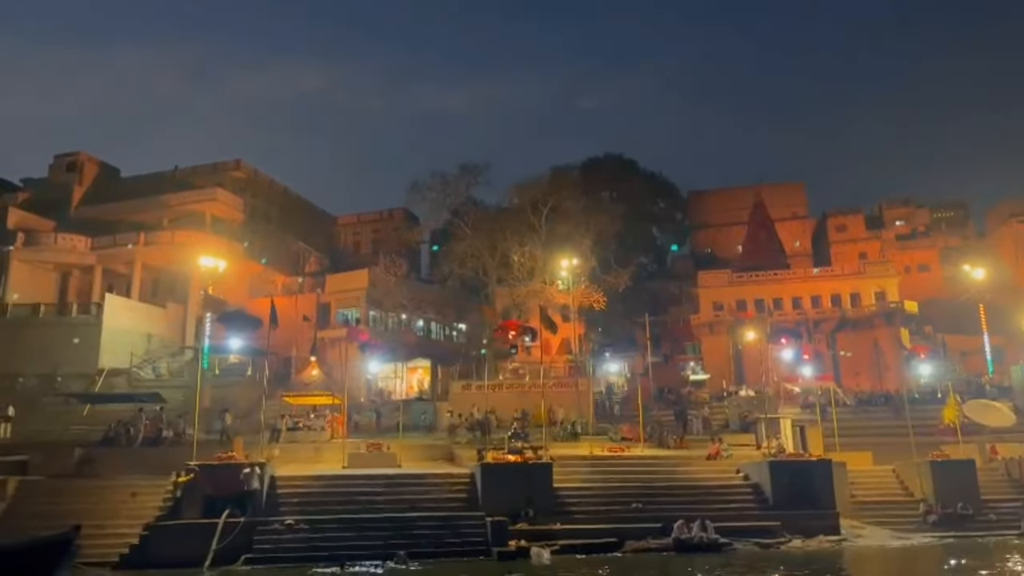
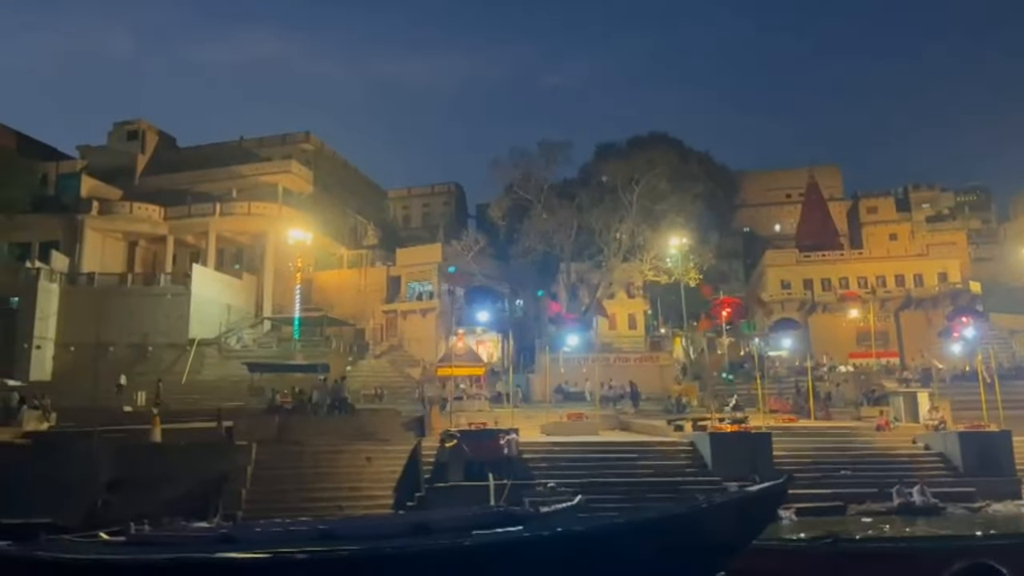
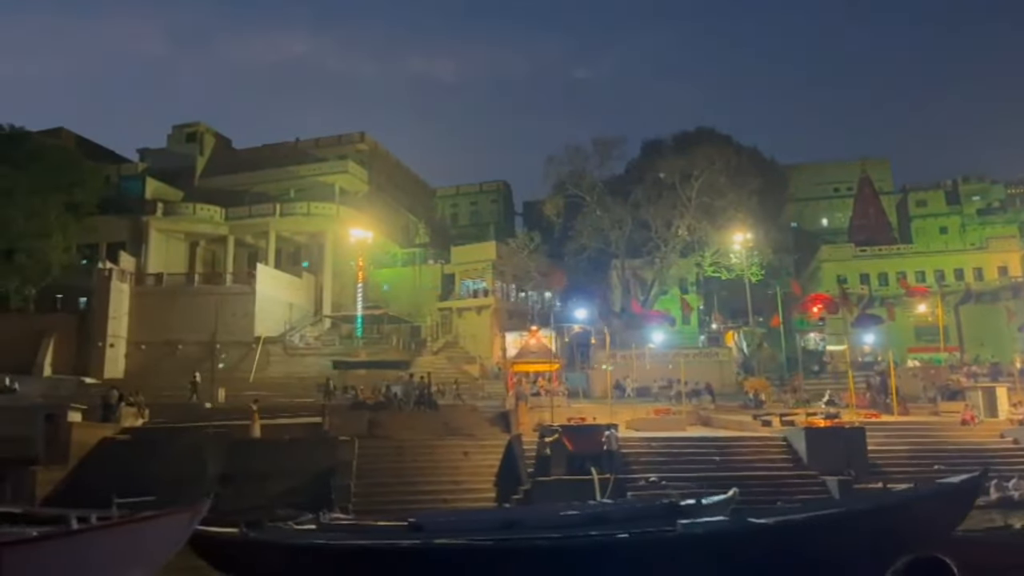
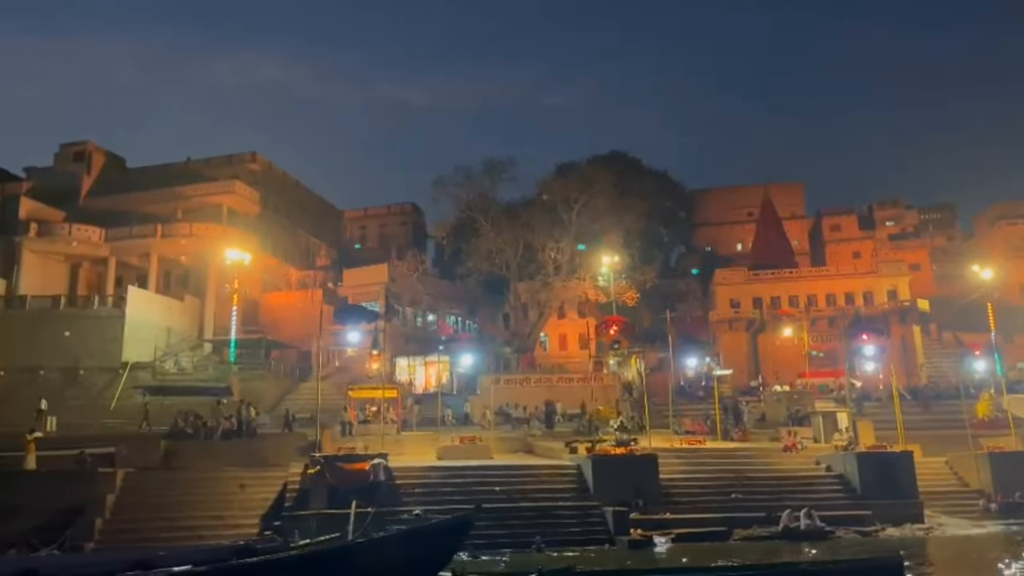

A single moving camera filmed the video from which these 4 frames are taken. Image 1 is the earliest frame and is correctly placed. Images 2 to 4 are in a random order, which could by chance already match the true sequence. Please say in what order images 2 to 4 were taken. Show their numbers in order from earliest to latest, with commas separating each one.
4, 2, 3
